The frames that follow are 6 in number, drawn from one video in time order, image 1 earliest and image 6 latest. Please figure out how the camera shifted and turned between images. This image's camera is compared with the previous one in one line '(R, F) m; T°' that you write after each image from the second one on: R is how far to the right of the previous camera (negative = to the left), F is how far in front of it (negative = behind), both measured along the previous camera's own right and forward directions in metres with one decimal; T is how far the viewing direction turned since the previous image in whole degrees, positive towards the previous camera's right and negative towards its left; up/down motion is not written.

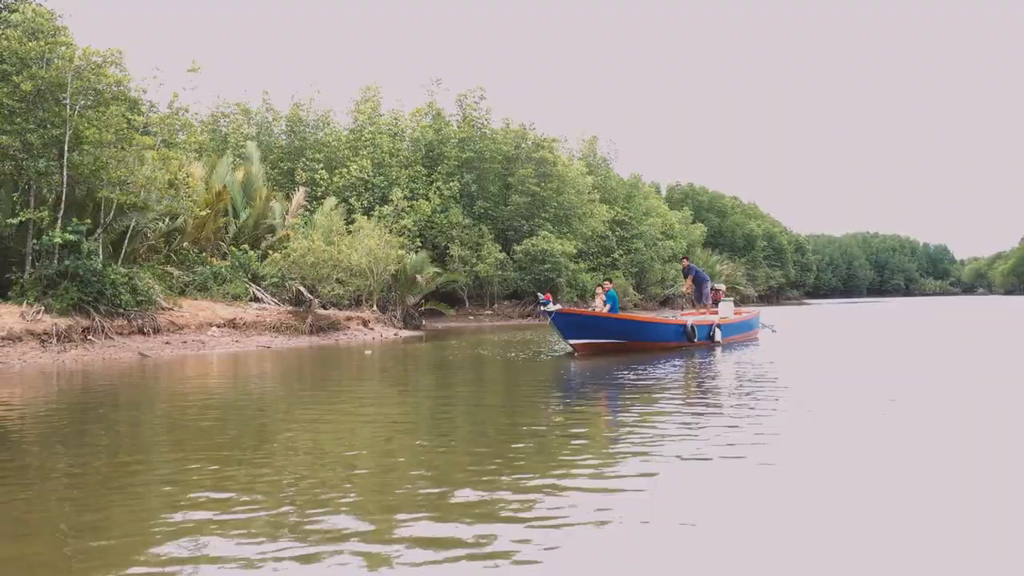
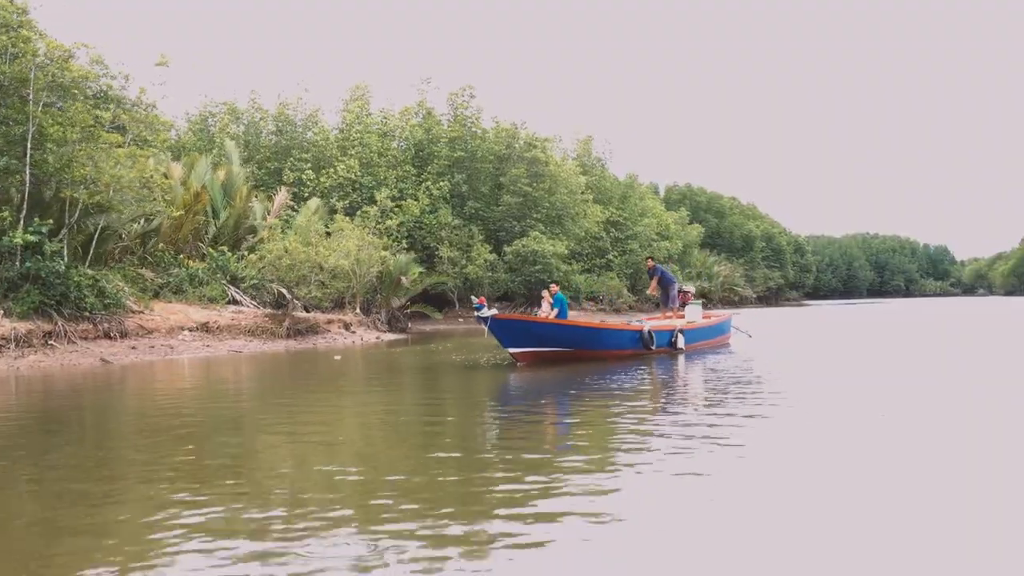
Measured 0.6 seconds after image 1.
(+0.4, +0.6) m; 0°
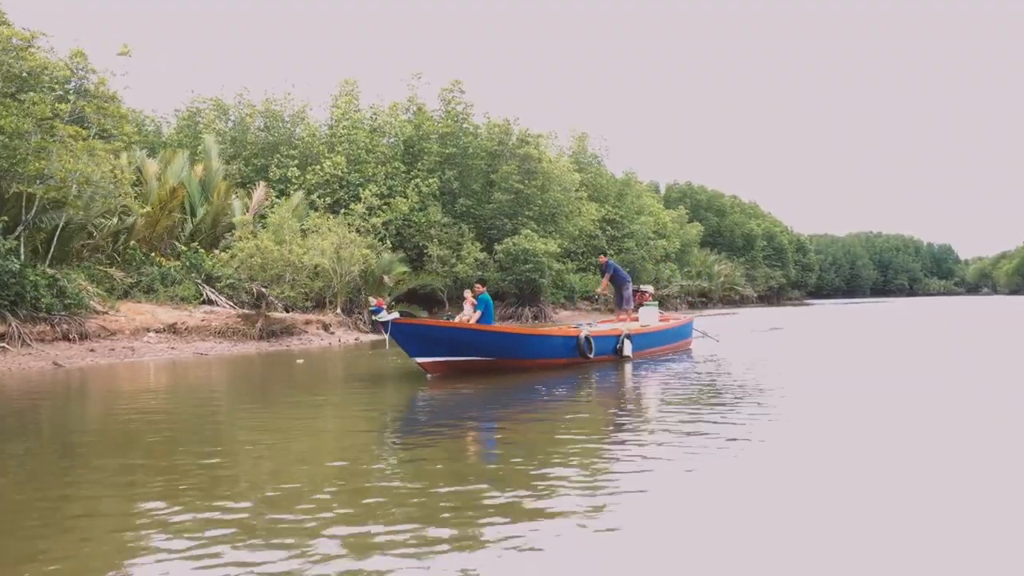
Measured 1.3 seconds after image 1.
(+0.5, +0.7) m; 0°
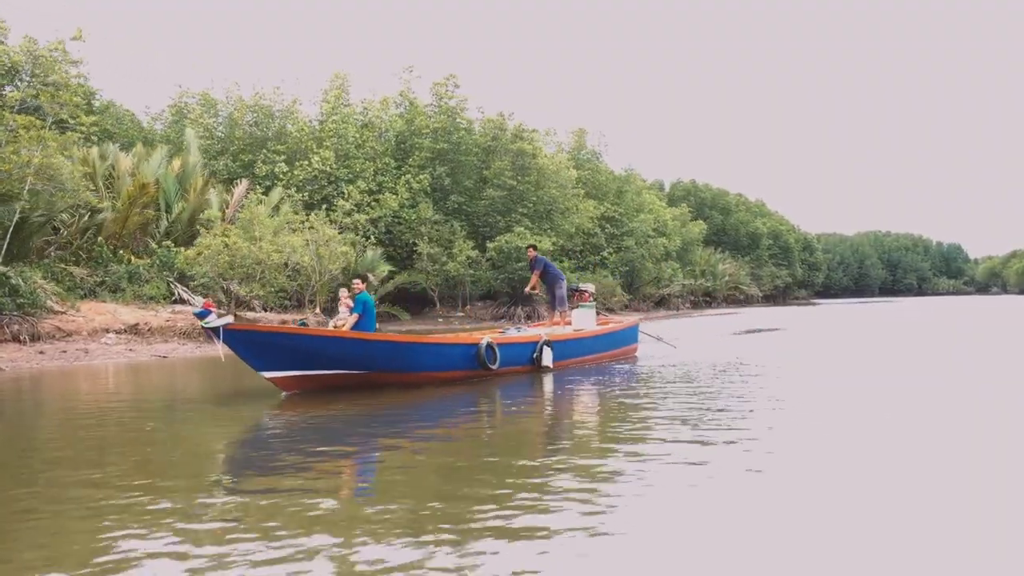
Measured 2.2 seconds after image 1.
(+0.6, +0.9) m; -1°
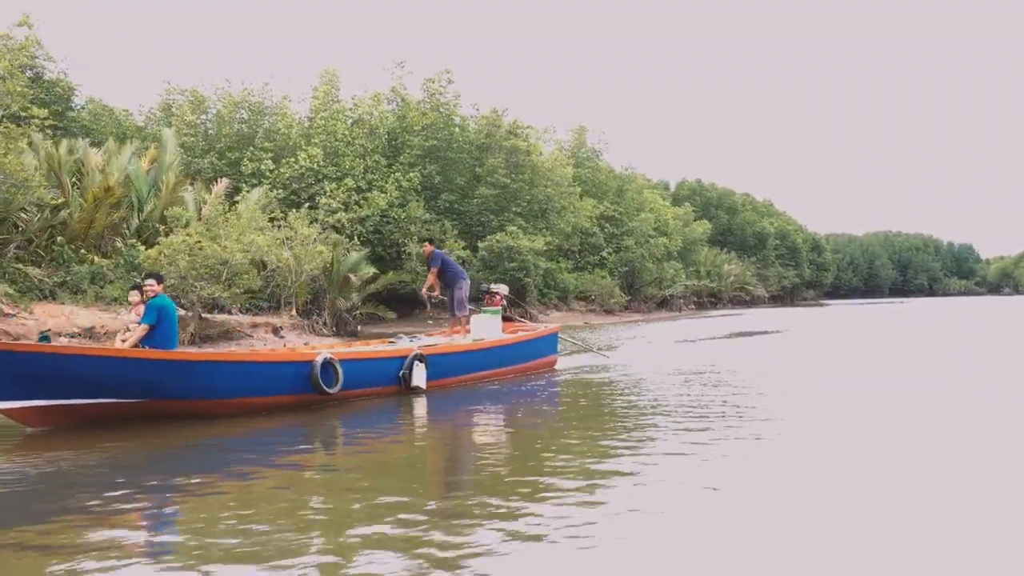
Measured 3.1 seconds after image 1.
(+0.6, +0.9) m; -1°
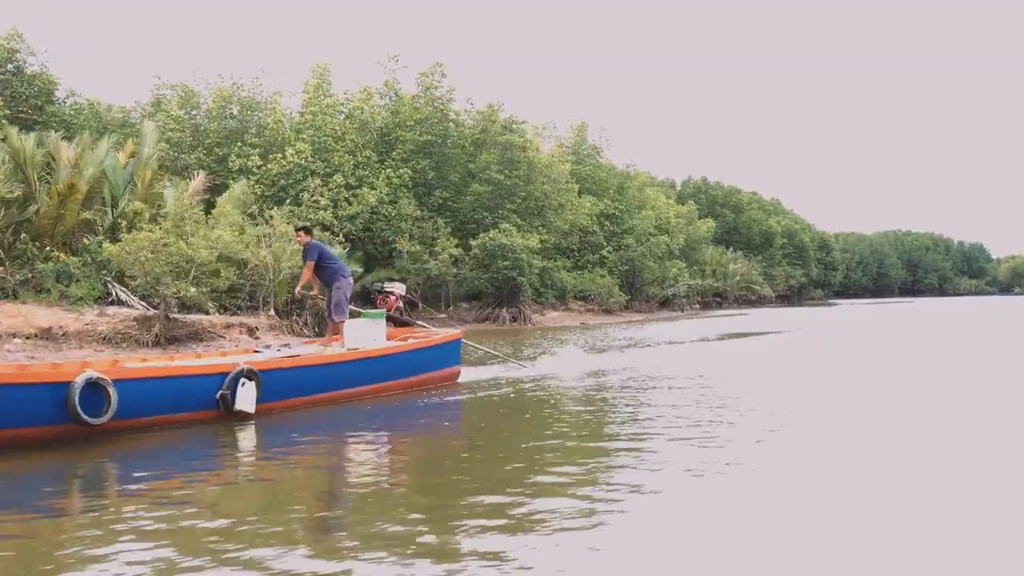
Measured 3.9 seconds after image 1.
(+0.5, +0.8) m; -1°
